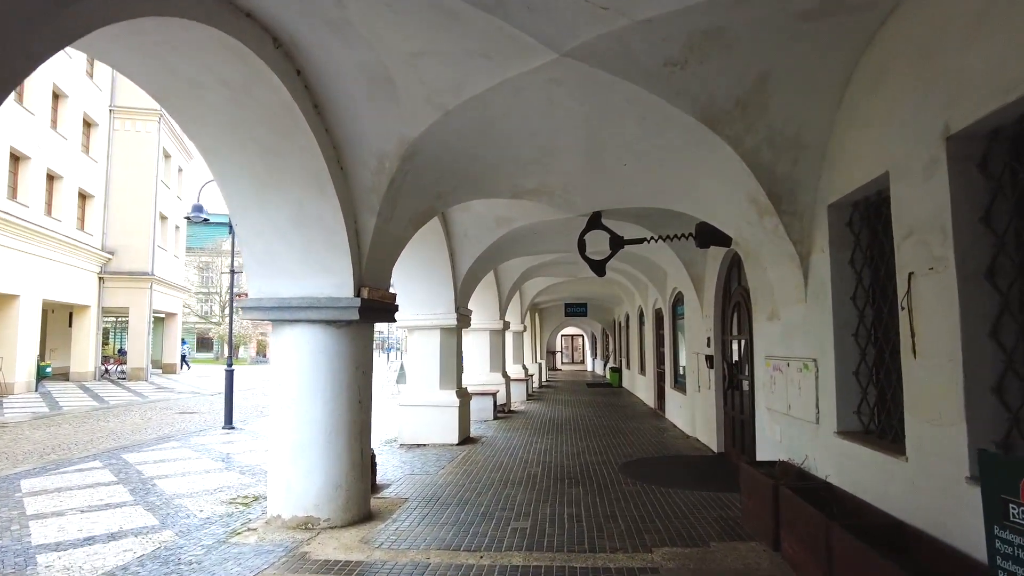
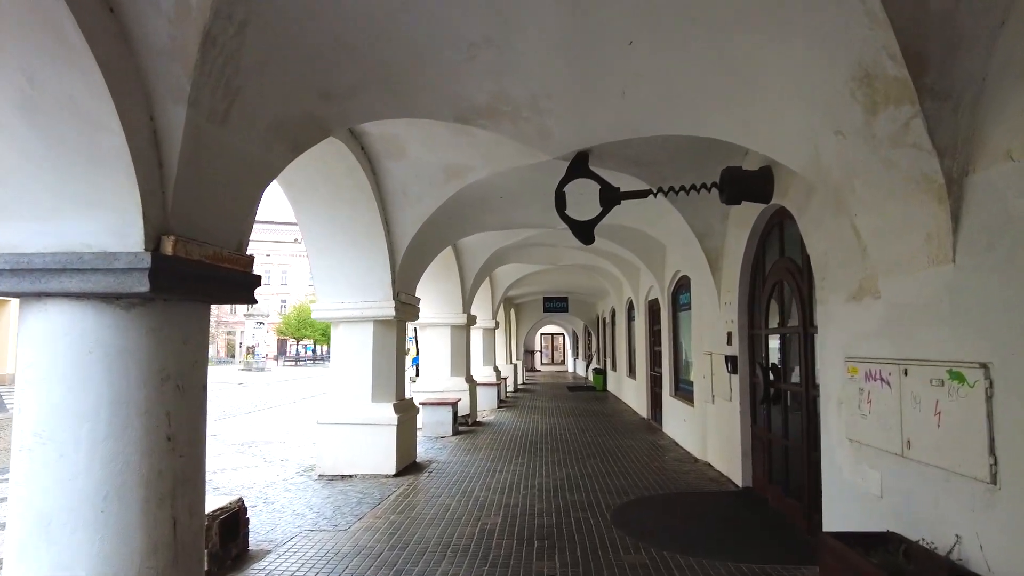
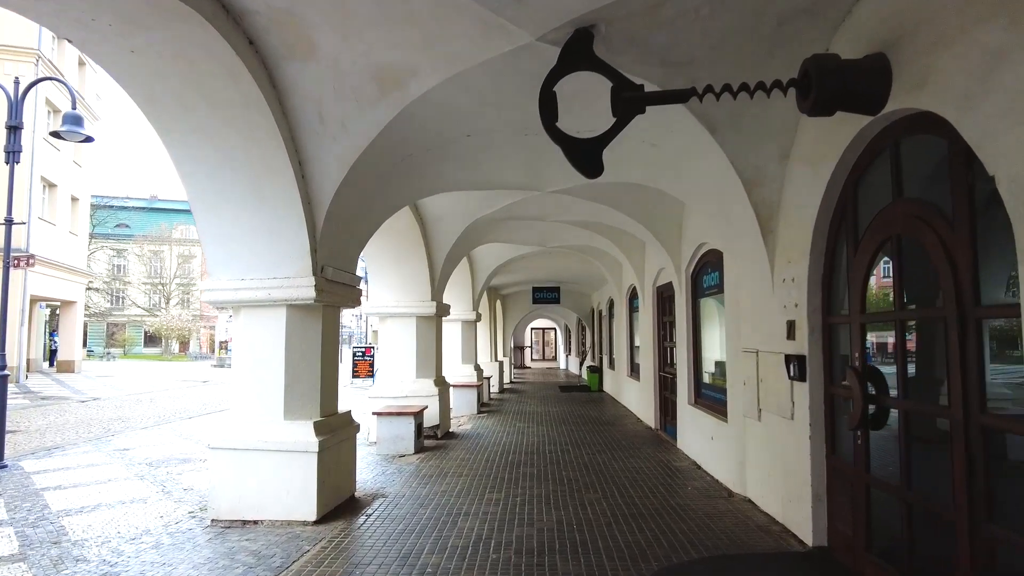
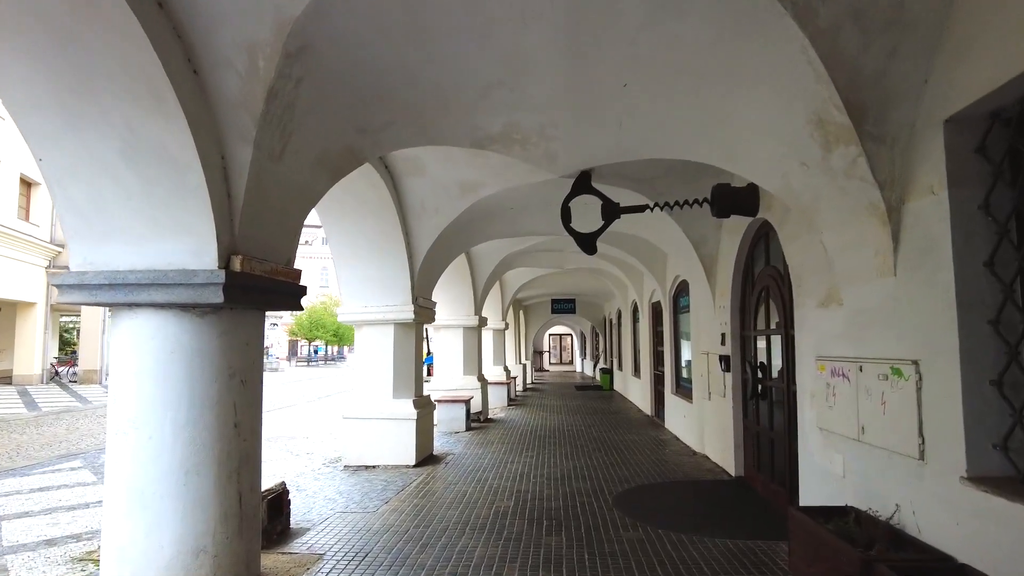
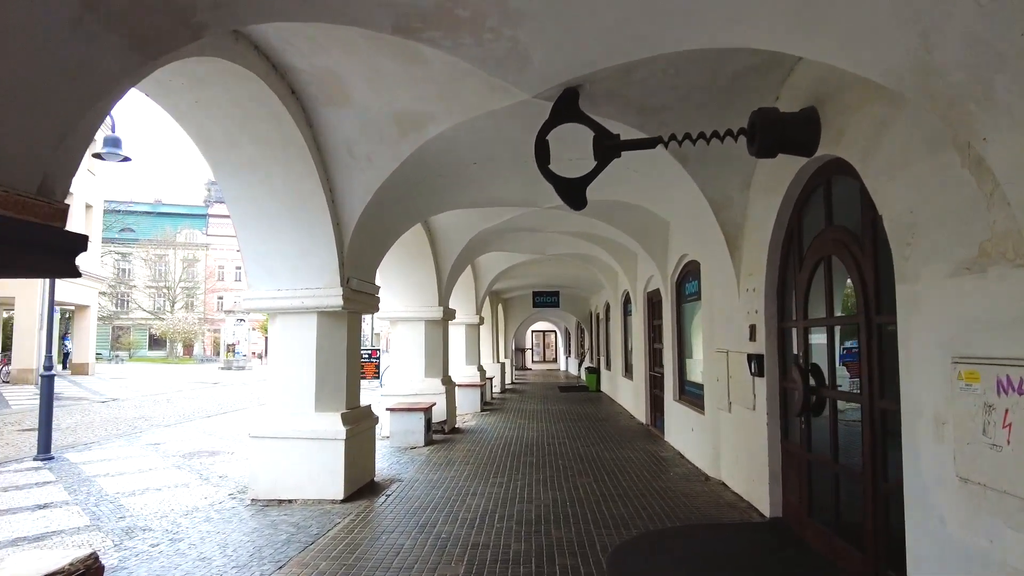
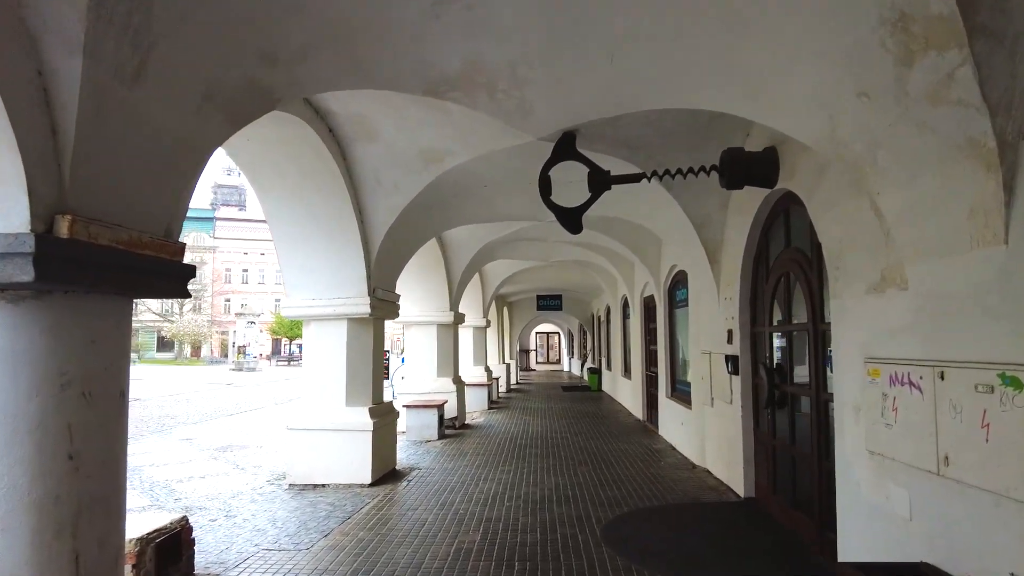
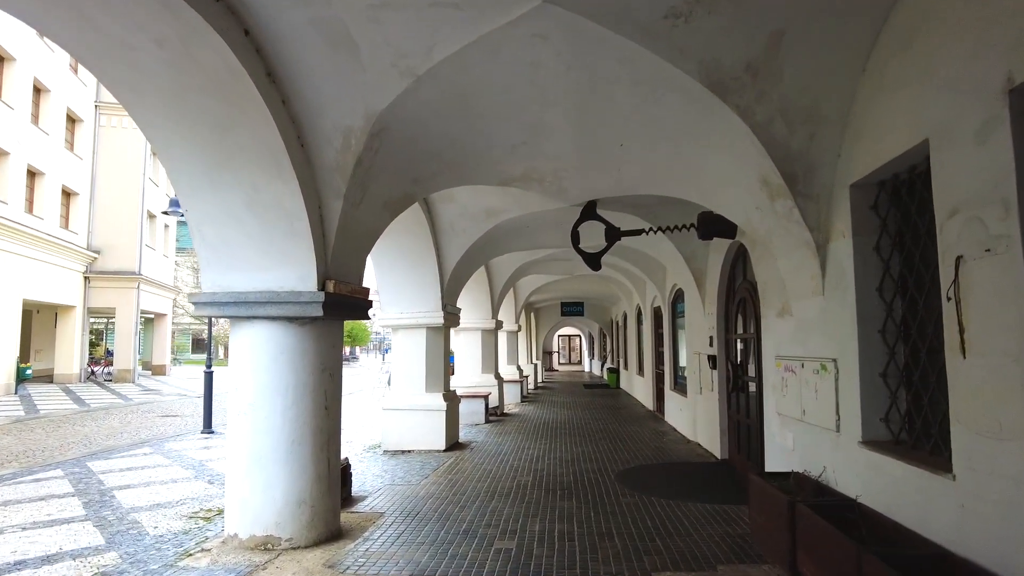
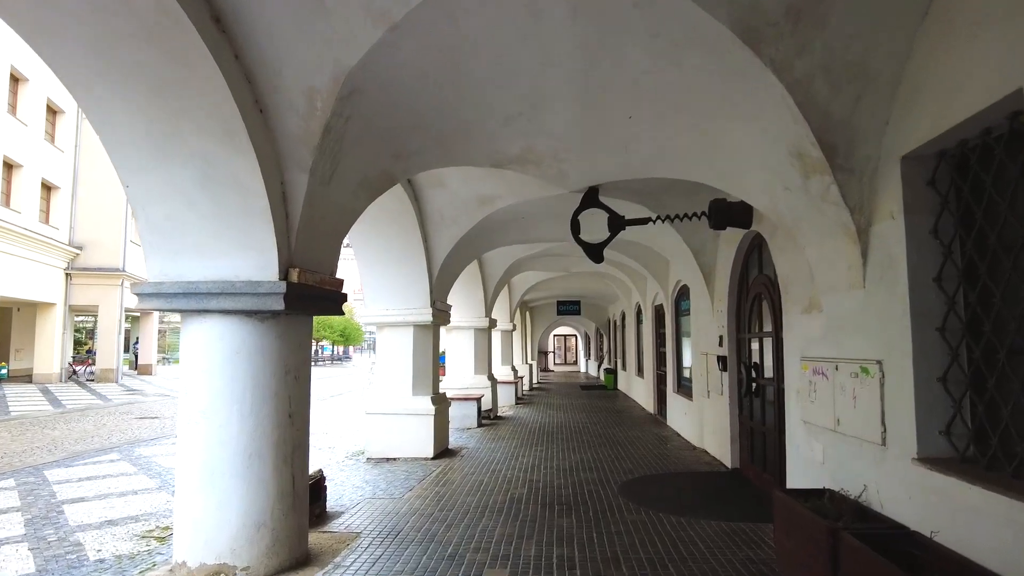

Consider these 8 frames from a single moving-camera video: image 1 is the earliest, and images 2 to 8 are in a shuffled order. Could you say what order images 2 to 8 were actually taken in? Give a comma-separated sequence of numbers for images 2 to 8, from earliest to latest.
7, 8, 4, 2, 6, 5, 3
